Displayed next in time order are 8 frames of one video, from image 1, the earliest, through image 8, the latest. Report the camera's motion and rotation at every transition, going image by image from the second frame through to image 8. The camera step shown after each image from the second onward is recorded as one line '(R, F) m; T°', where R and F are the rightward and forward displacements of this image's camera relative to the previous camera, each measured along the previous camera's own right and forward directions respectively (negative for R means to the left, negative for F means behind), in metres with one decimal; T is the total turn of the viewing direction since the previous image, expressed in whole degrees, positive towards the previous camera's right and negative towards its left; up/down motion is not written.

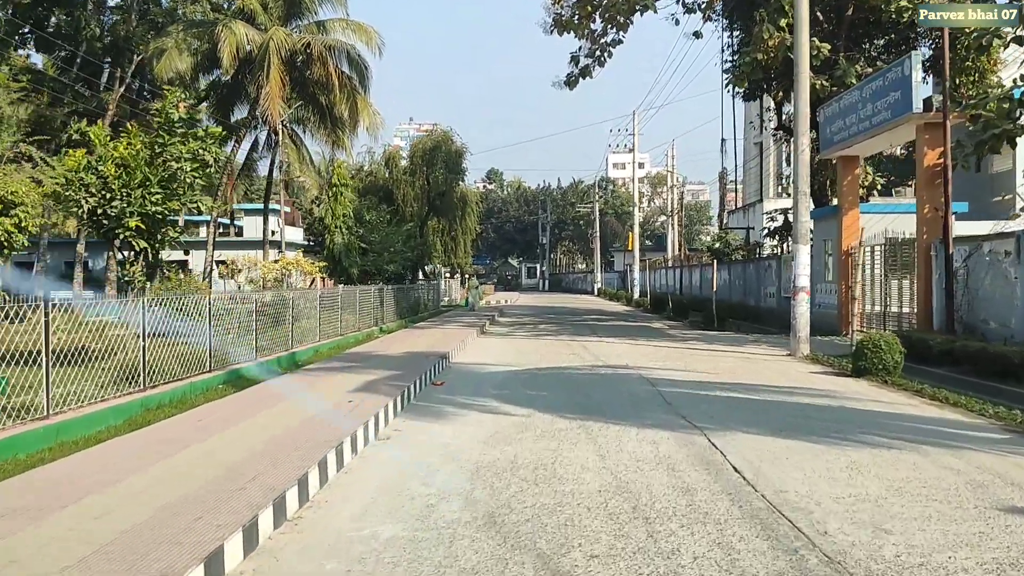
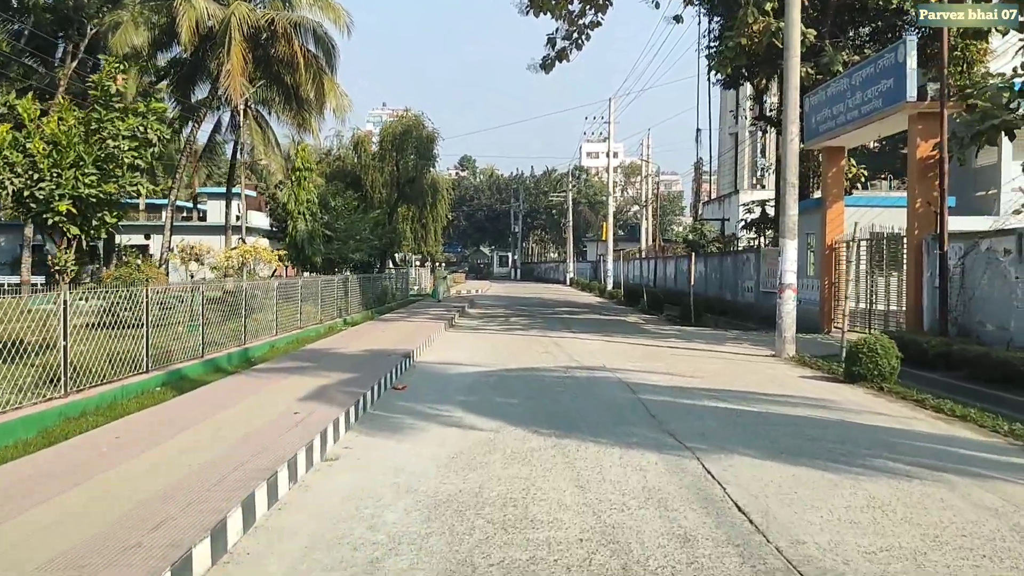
(0.0, +1.0) m; +2°
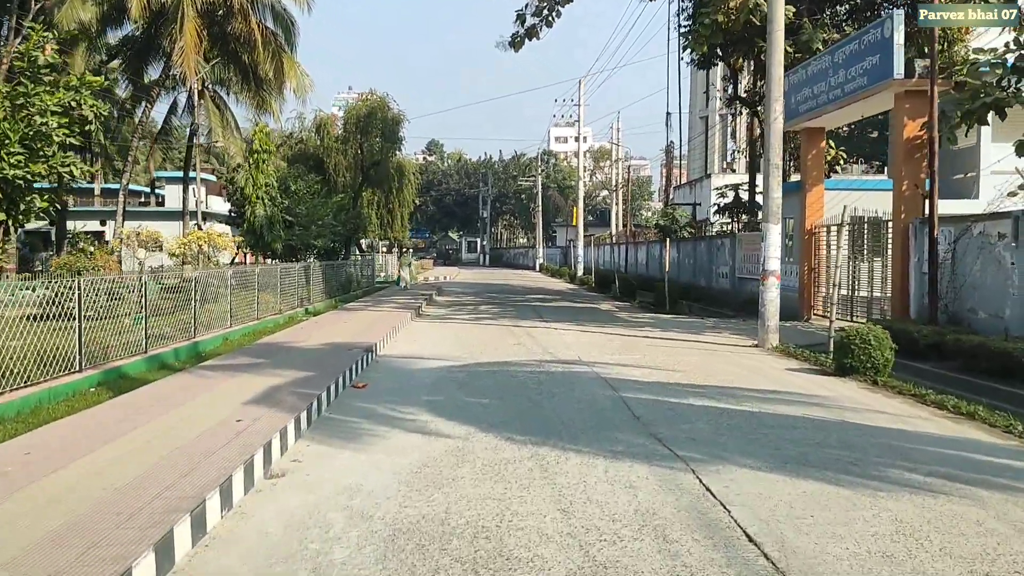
(0.0, +0.8) m; +2°
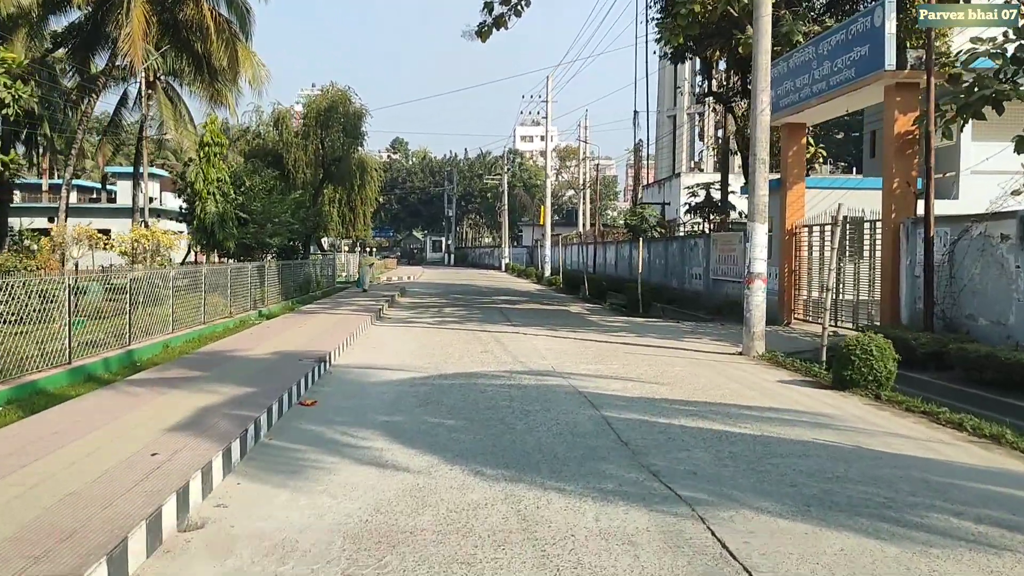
(0.0, +1.0) m; +2°
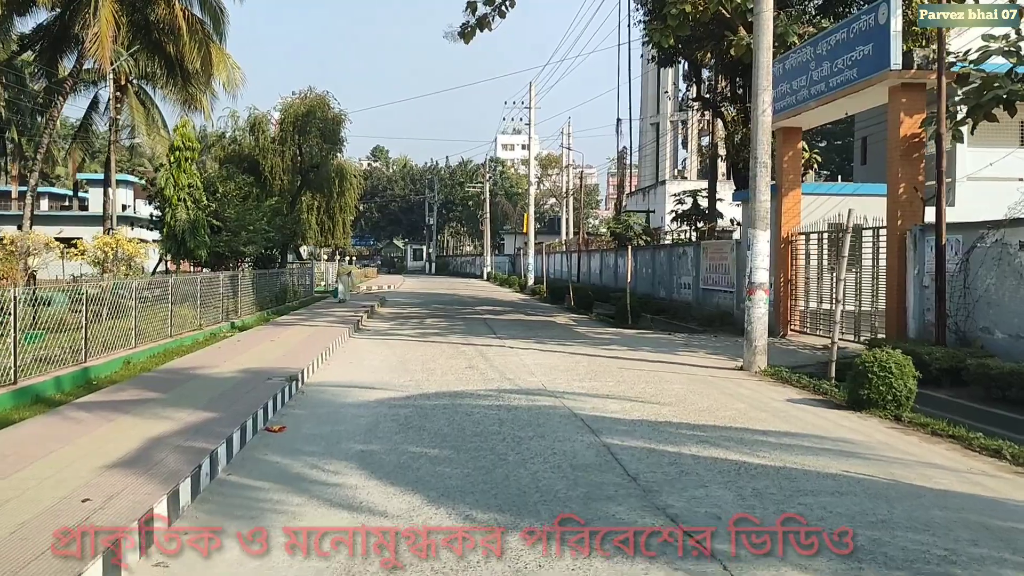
(-0.1, +0.8) m; +1°
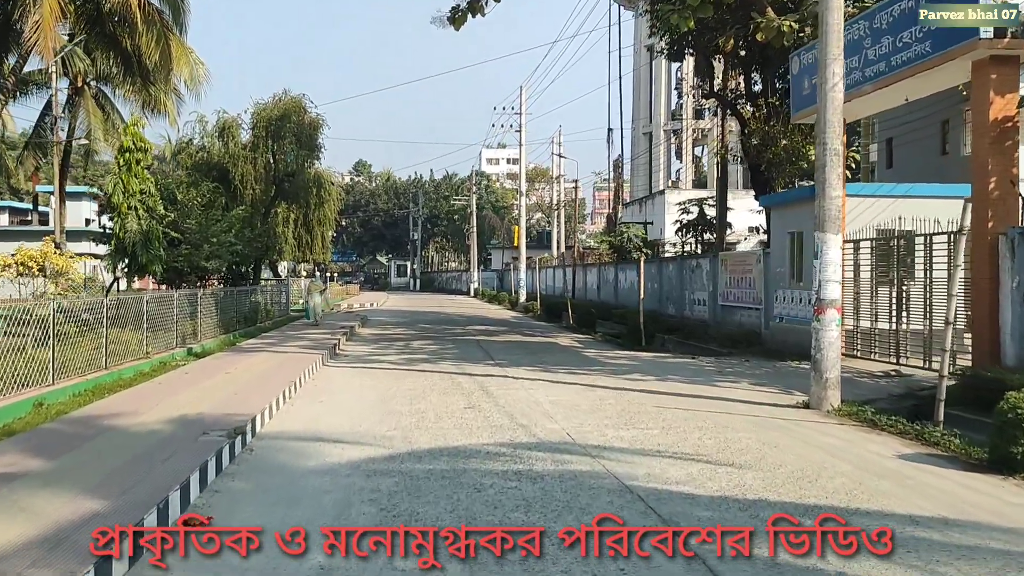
(-0.3, +2.4) m; +1°
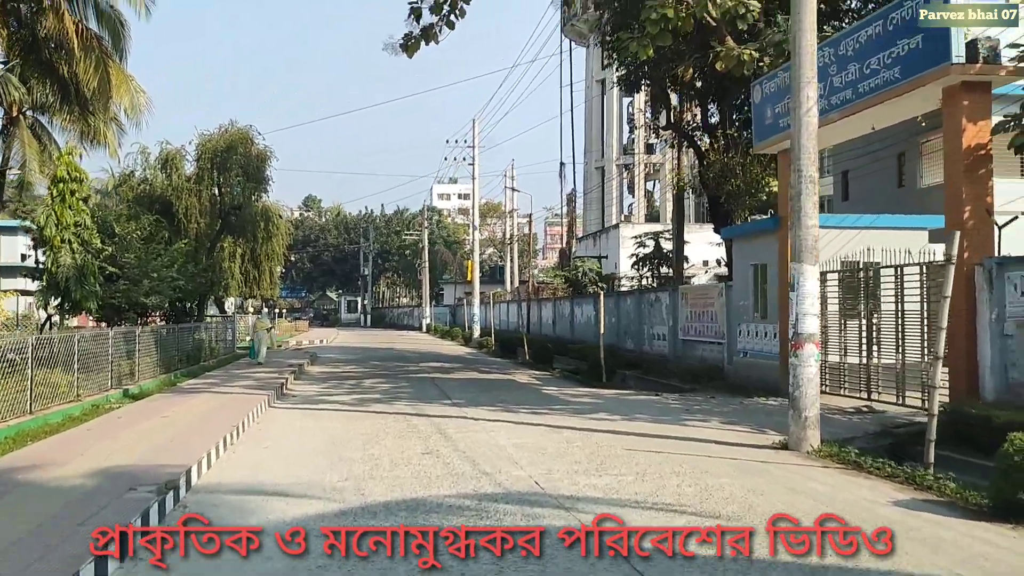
(-0.1, +0.6) m; +3°
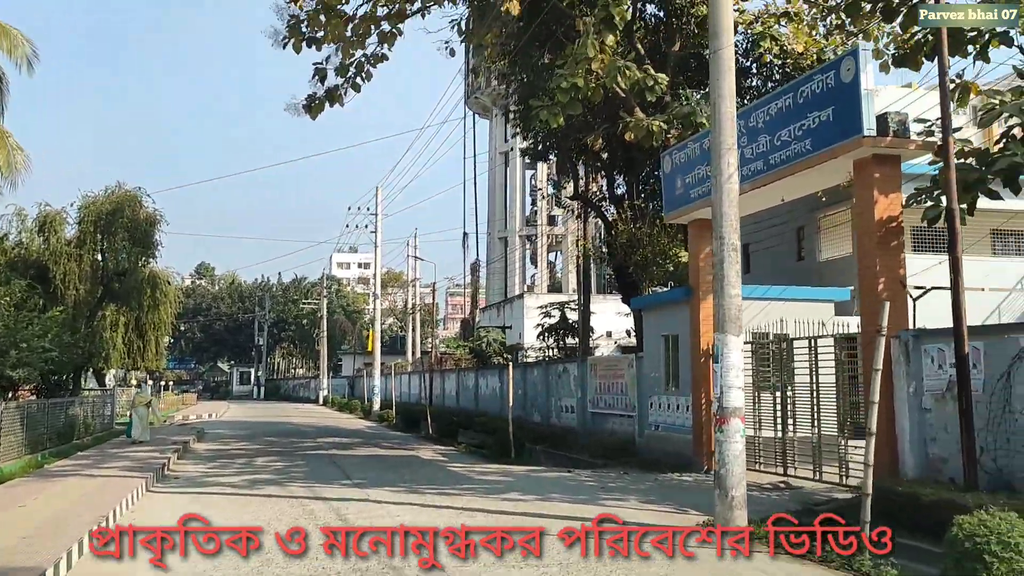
(-0.1, +0.6) m; +6°
